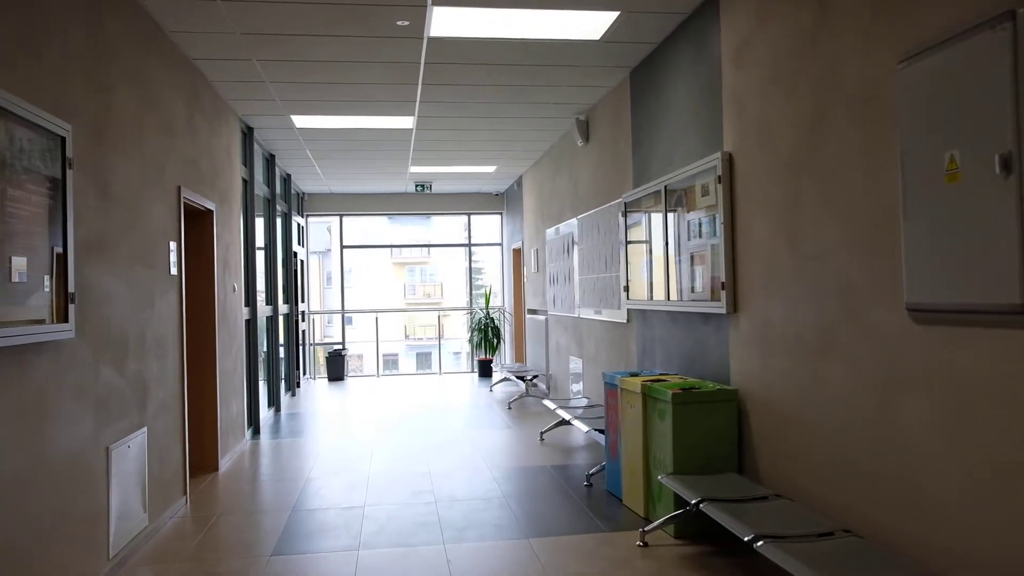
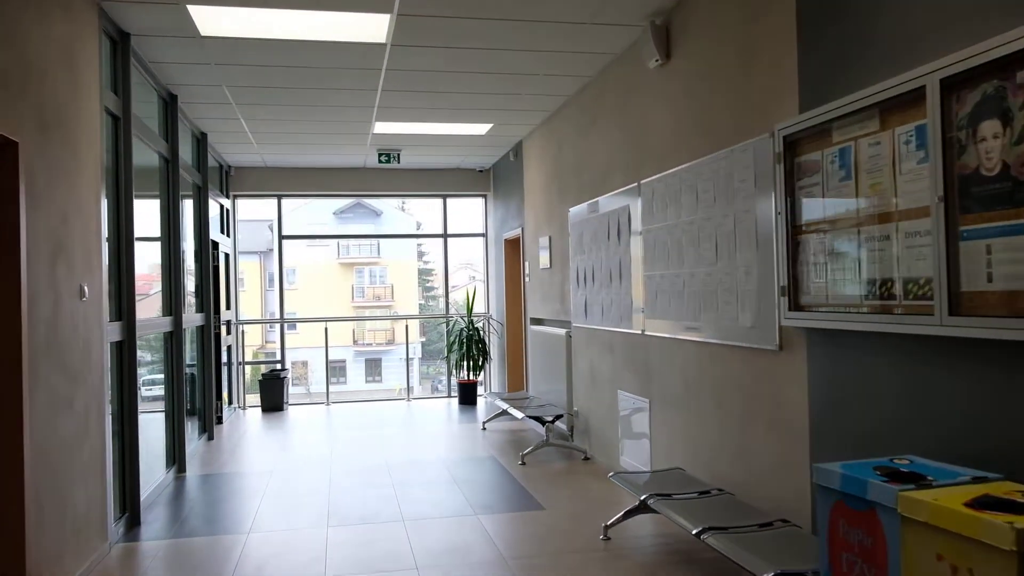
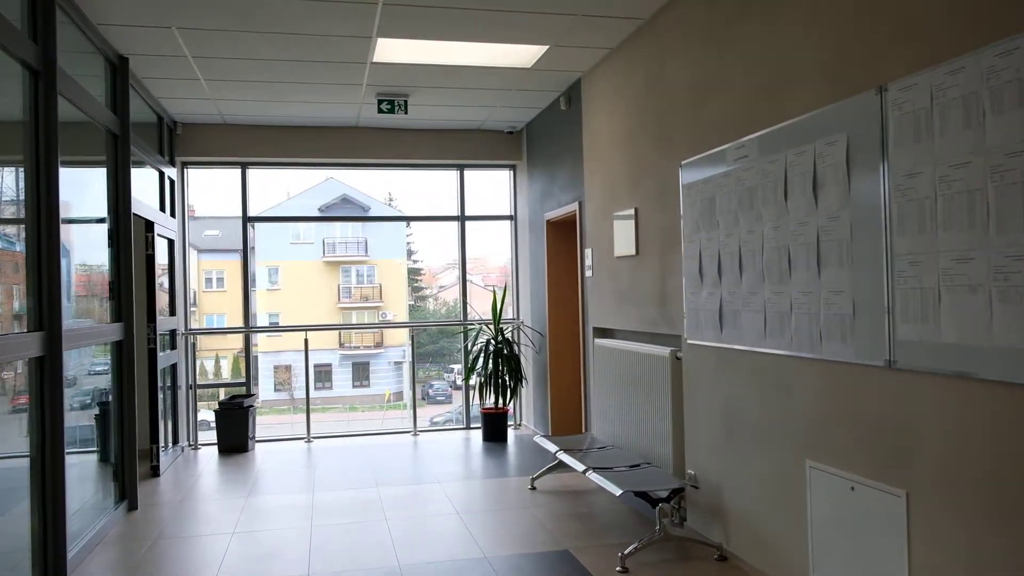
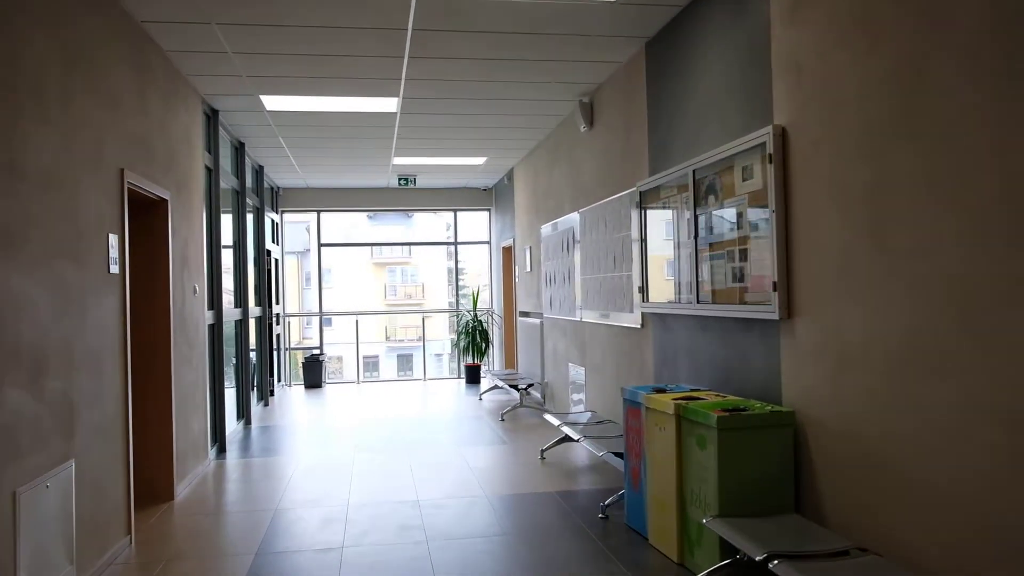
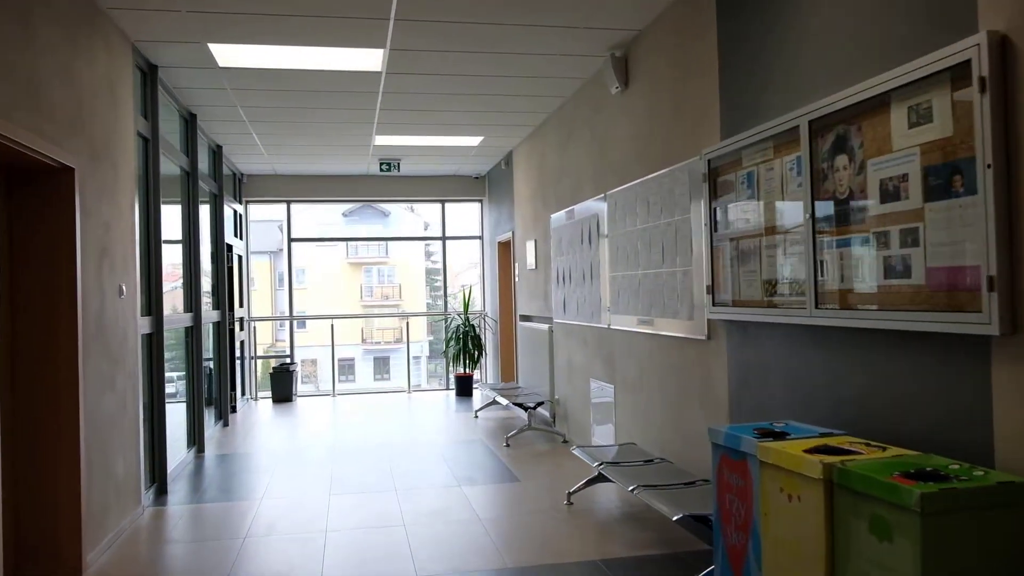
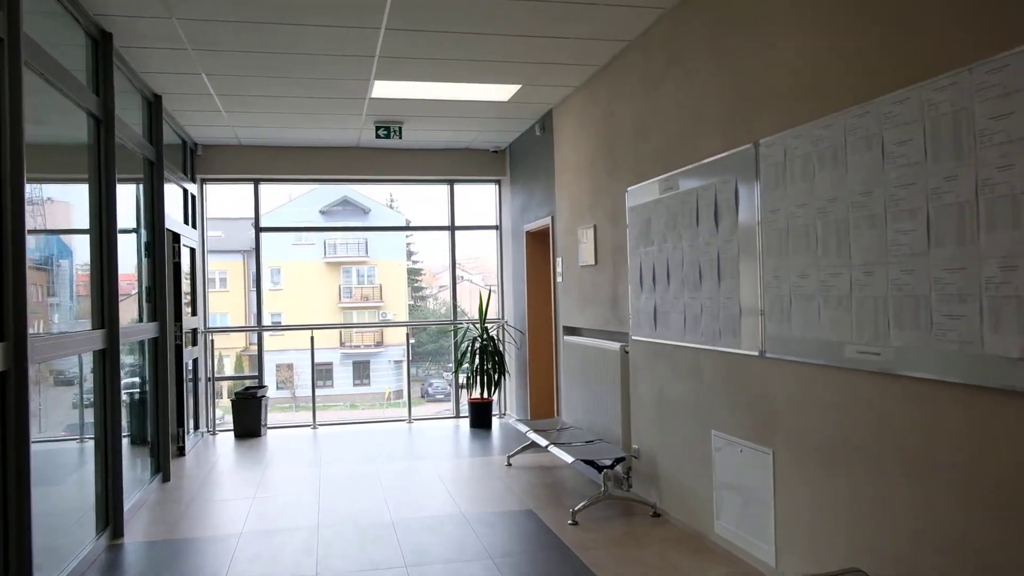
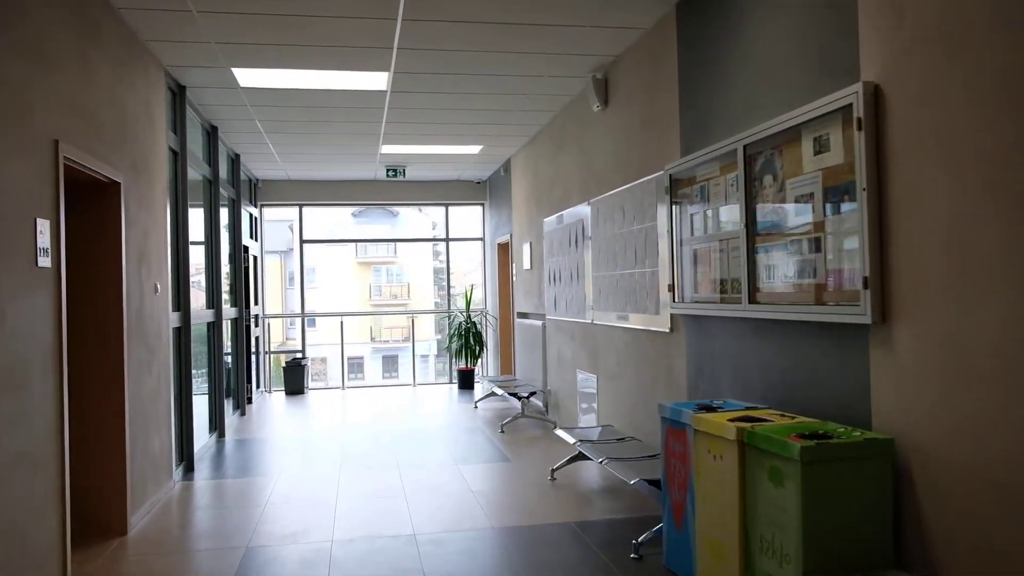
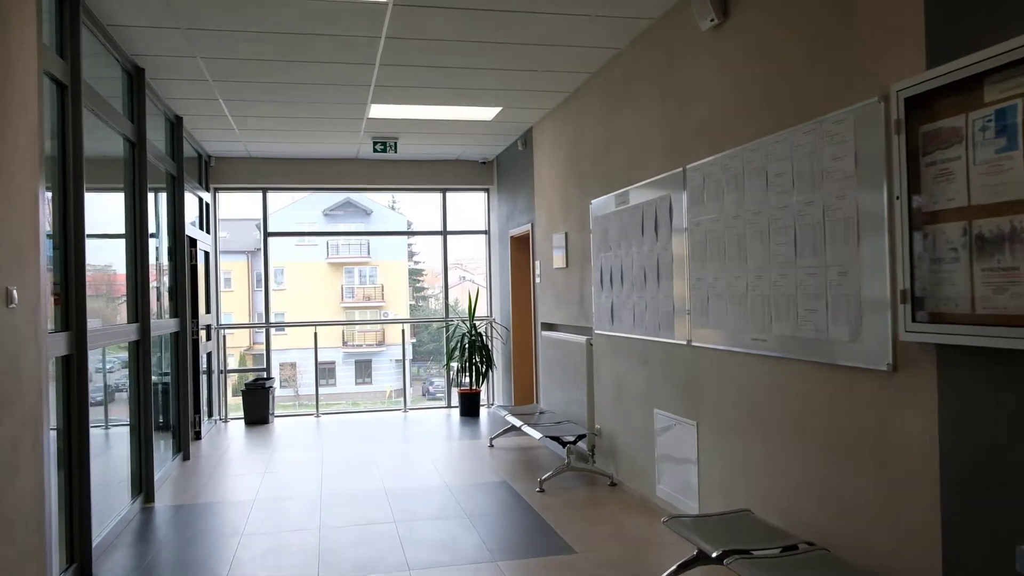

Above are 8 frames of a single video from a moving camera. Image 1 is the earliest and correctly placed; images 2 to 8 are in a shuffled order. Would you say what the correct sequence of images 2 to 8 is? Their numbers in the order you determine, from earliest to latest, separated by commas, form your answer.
4, 7, 5, 2, 8, 6, 3
